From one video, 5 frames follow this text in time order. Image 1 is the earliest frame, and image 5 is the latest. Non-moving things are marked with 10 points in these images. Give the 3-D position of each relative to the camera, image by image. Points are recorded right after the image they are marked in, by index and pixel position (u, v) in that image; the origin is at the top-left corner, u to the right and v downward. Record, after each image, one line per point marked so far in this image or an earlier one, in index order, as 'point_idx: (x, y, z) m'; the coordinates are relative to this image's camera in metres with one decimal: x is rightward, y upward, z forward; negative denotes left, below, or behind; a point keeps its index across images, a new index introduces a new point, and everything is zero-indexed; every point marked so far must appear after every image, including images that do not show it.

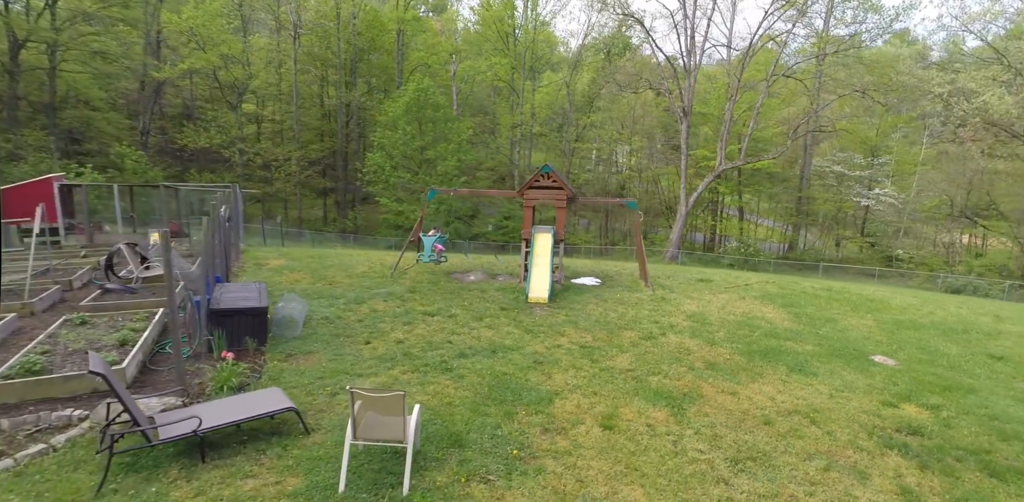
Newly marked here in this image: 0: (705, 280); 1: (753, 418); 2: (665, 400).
0: (+5.1, -0.8, +13.3) m
1: (+2.7, -1.9, +5.7) m
2: (+1.8, -1.8, +6.0) m
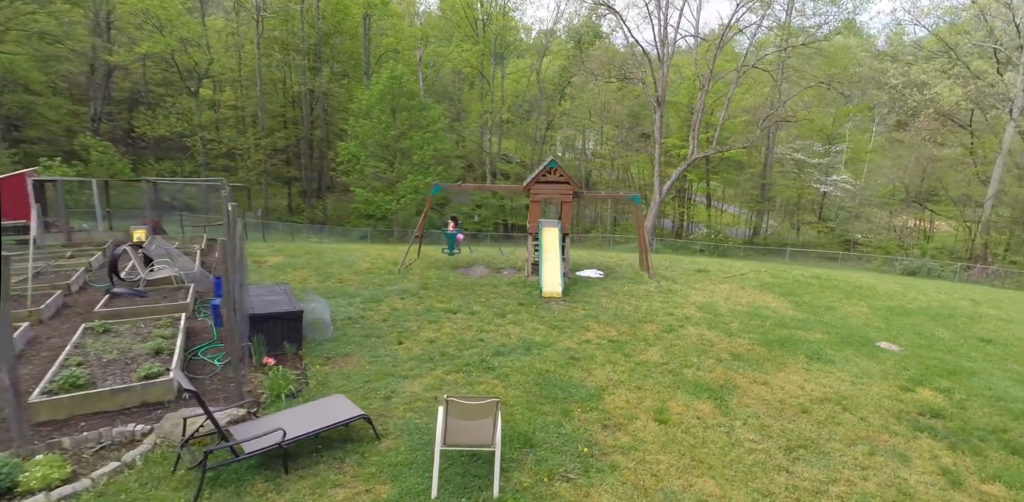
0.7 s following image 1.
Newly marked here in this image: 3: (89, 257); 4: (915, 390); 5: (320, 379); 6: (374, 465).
0: (+5.2, -0.5, +13.8) m
1: (+3.3, -1.9, +6.0) m
2: (+2.4, -1.8, +6.3) m
3: (-9.5, -0.2, +11.2) m
4: (+5.3, -1.8, +6.6) m
5: (-2.4, -1.6, +6.2) m
6: (-1.3, -1.9, +4.5) m
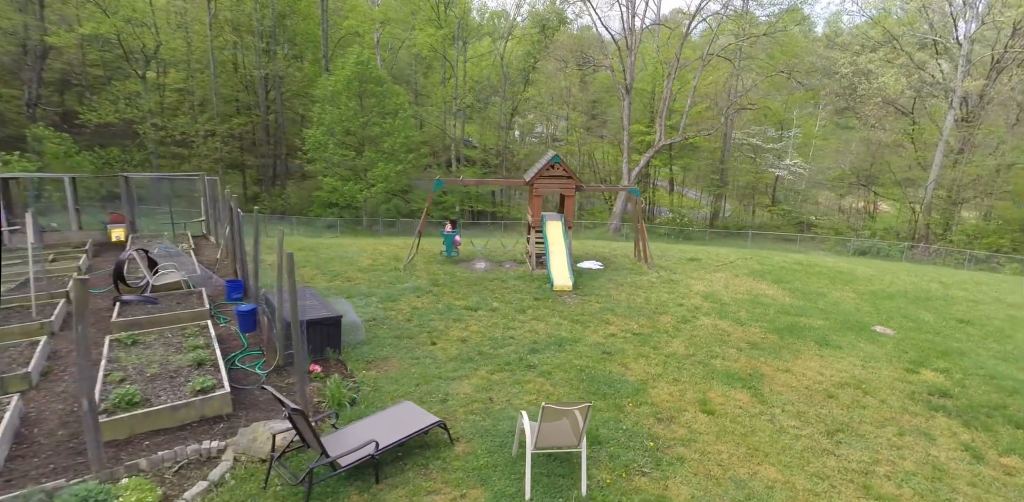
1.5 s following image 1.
0: (+5.2, -0.2, +14.3) m
1: (+3.9, -1.8, +6.5) m
2: (+3.0, -1.7, +6.7) m
3: (-9.3, -0.2, +10.6) m
4: (+5.8, -1.7, +7.2) m
5: (-1.7, -1.6, +6.2) m
6: (-0.5, -2.0, +4.6) m
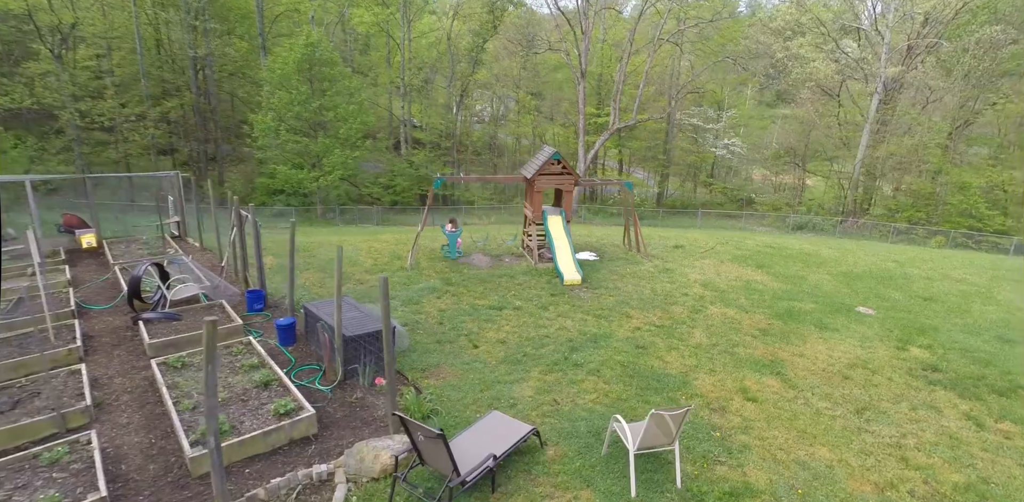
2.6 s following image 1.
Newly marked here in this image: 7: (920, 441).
0: (+5.0, +0.1, +15.2) m
1: (+4.7, -1.8, +7.3) m
2: (+3.7, -1.7, +7.4) m
3: (-8.9, -0.5, +9.9) m
4: (+6.5, -1.6, +8.3) m
5: (-1.0, -1.8, +6.4) m
6: (+0.5, -2.2, +5.0) m
7: (+4.7, -2.2, +5.8) m
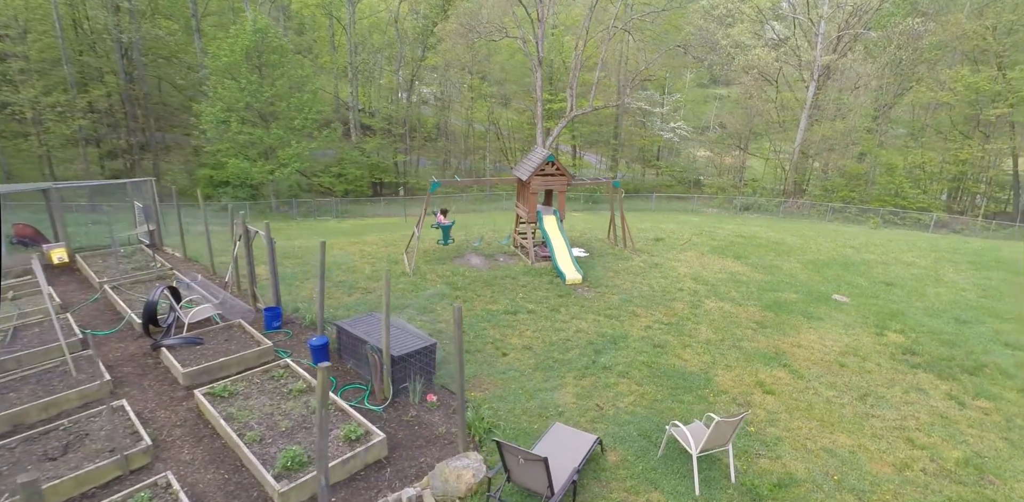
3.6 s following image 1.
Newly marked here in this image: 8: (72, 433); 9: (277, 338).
0: (+4.6, +0.4, +15.9) m
1: (+5.2, -1.8, +8.1) m
2: (+4.2, -1.8, +8.2) m
3: (-8.7, -0.9, +9.3) m
4: (+6.9, -1.5, +9.3) m
5: (-0.3, -2.1, +6.7) m
6: (+1.2, -2.4, +5.4) m
7: (+5.3, -2.3, +6.6) m
8: (-4.9, -2.0, +5.6) m
9: (-3.9, -1.4, +8.2) m
